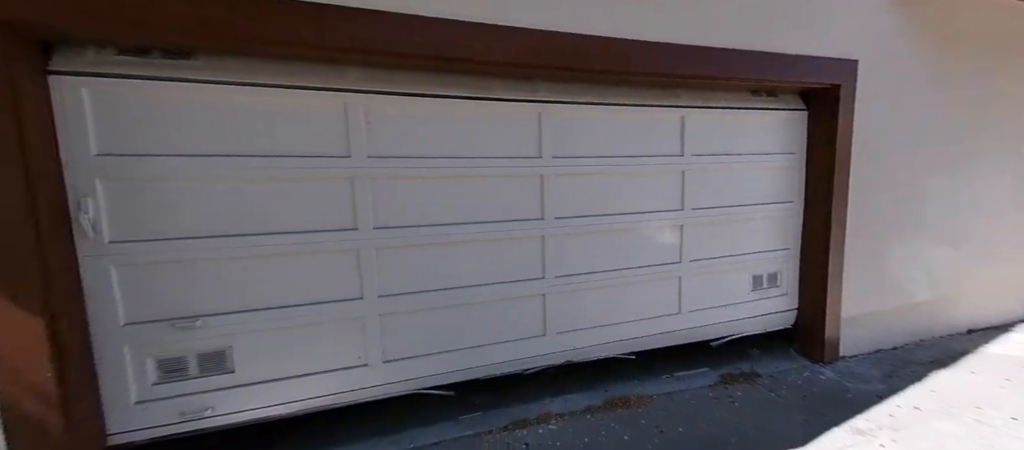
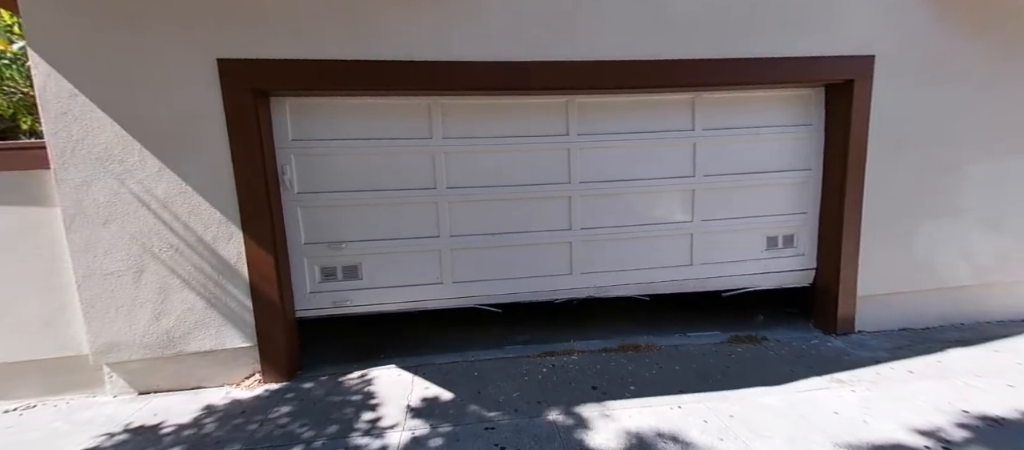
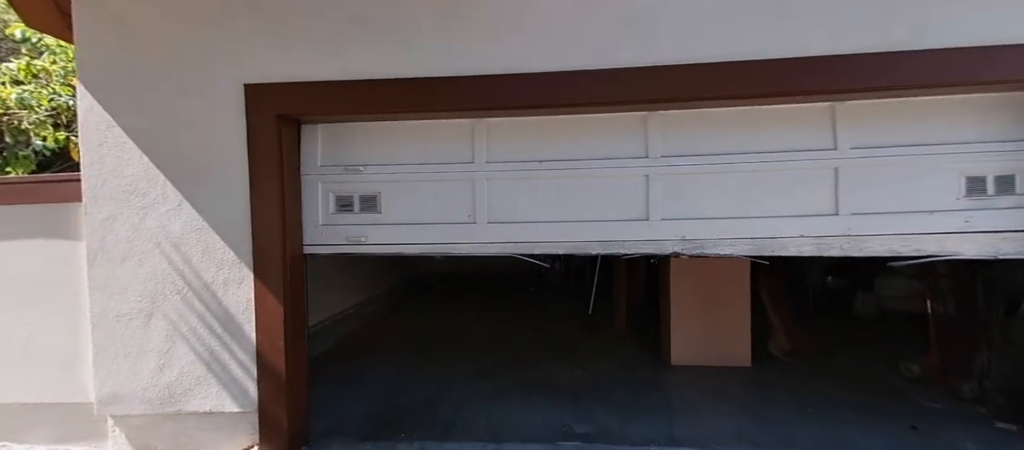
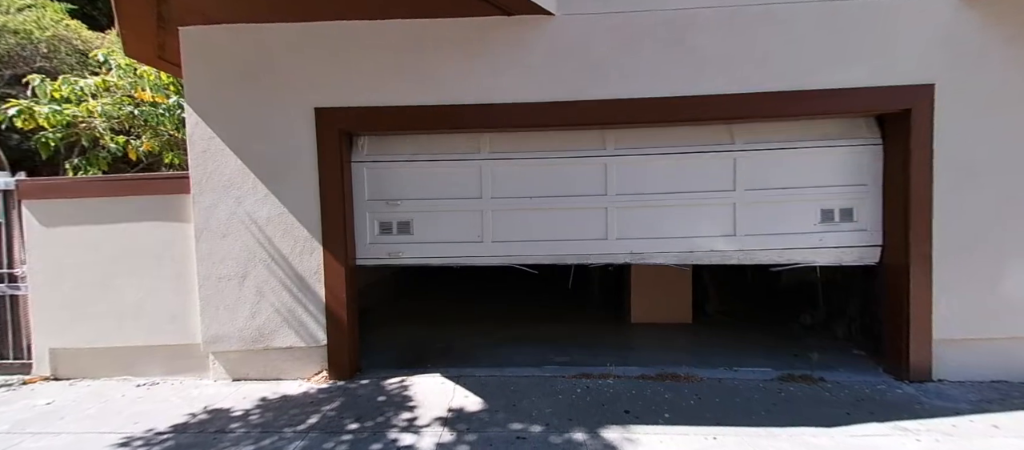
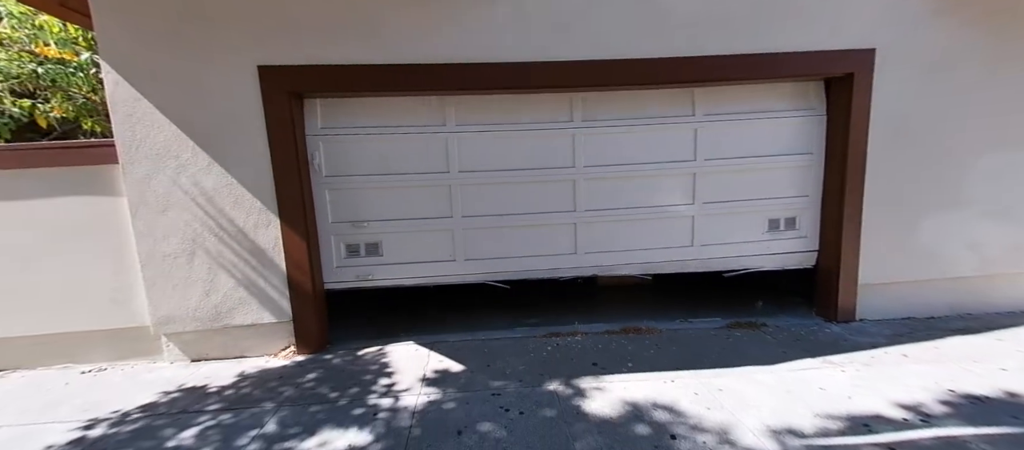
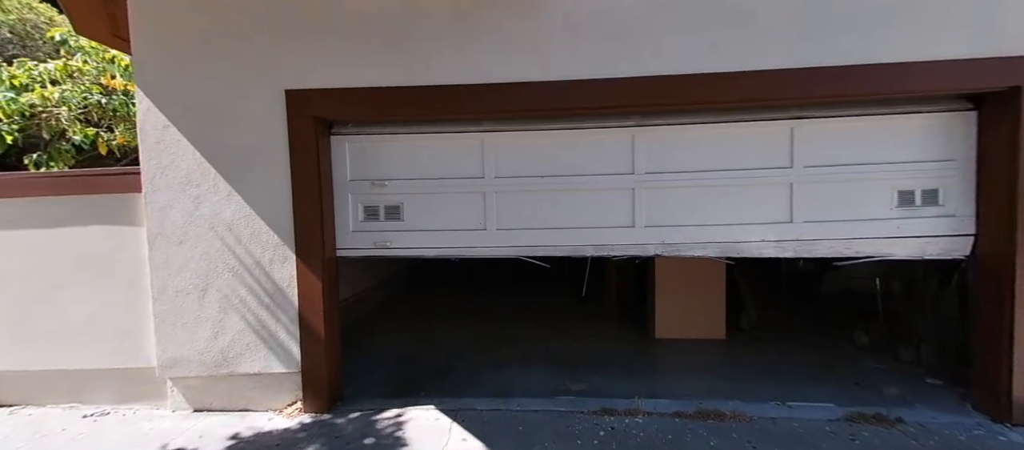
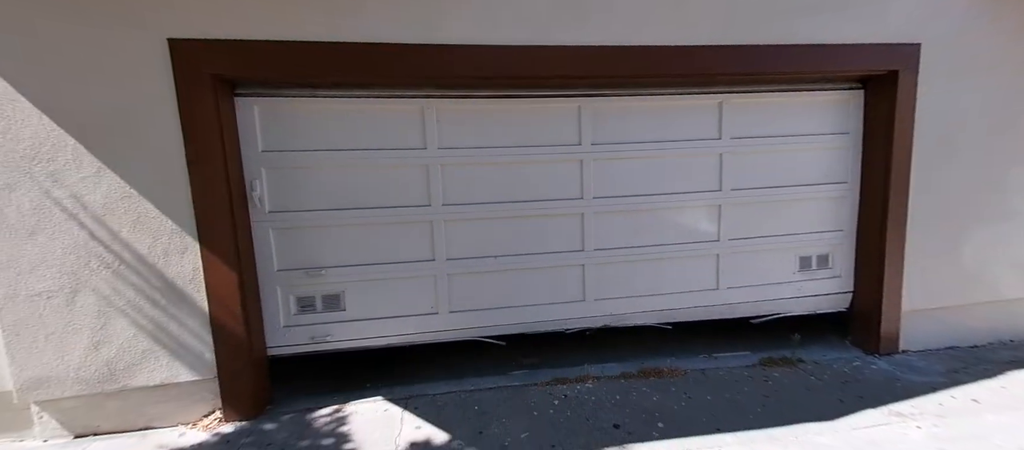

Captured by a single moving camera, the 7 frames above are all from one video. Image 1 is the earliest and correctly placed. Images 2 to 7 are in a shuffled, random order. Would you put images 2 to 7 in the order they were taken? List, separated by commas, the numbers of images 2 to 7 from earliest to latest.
7, 2, 5, 4, 6, 3
